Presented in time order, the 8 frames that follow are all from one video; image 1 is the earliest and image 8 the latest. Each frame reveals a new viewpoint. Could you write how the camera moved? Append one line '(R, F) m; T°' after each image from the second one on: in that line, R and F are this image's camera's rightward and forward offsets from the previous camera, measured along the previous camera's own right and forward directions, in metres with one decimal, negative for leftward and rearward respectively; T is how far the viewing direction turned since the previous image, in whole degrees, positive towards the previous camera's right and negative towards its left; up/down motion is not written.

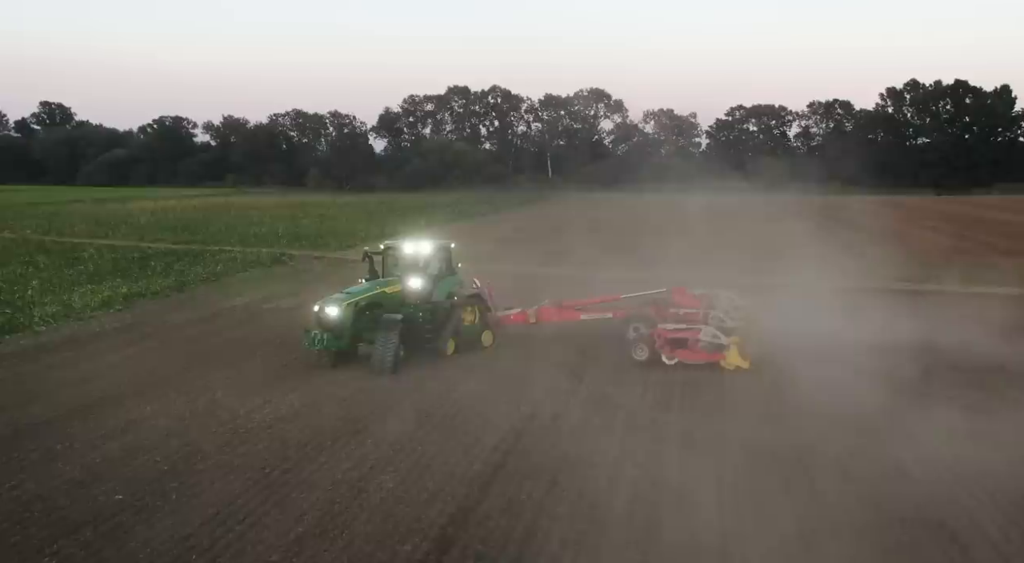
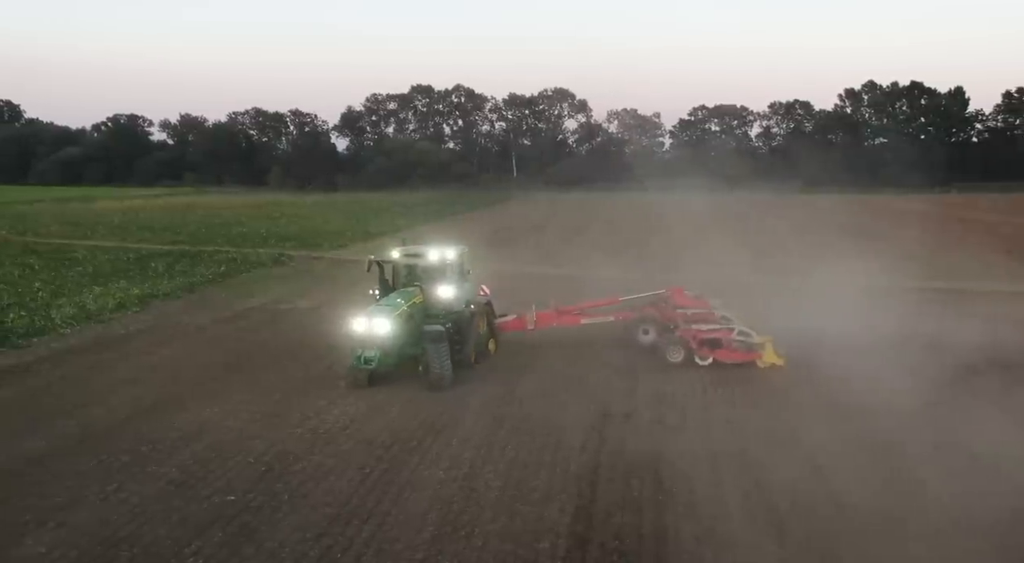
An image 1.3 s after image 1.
(-0.9, 0.0) m; 0°
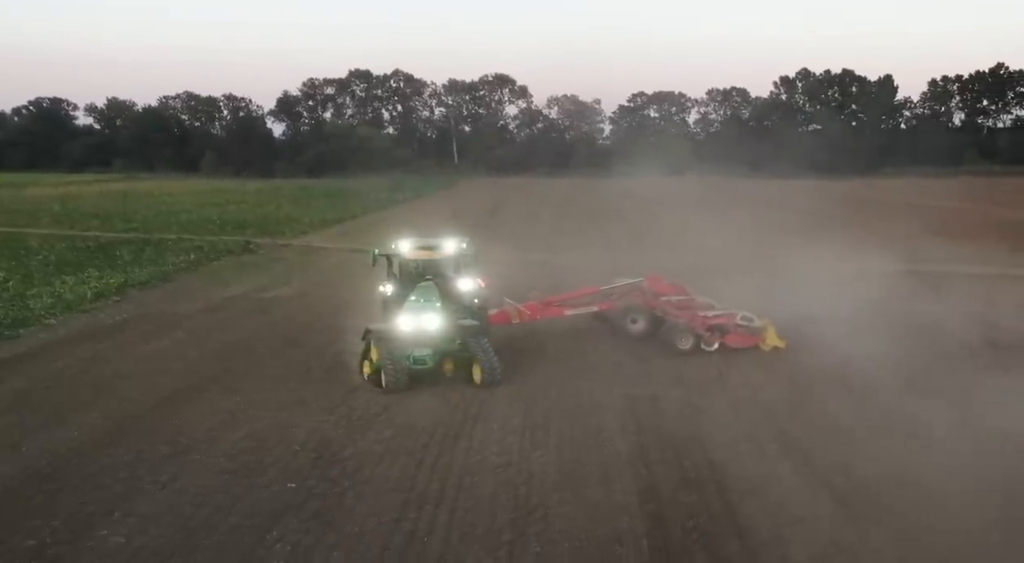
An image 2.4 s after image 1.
(-0.7, 0.0) m; +2°
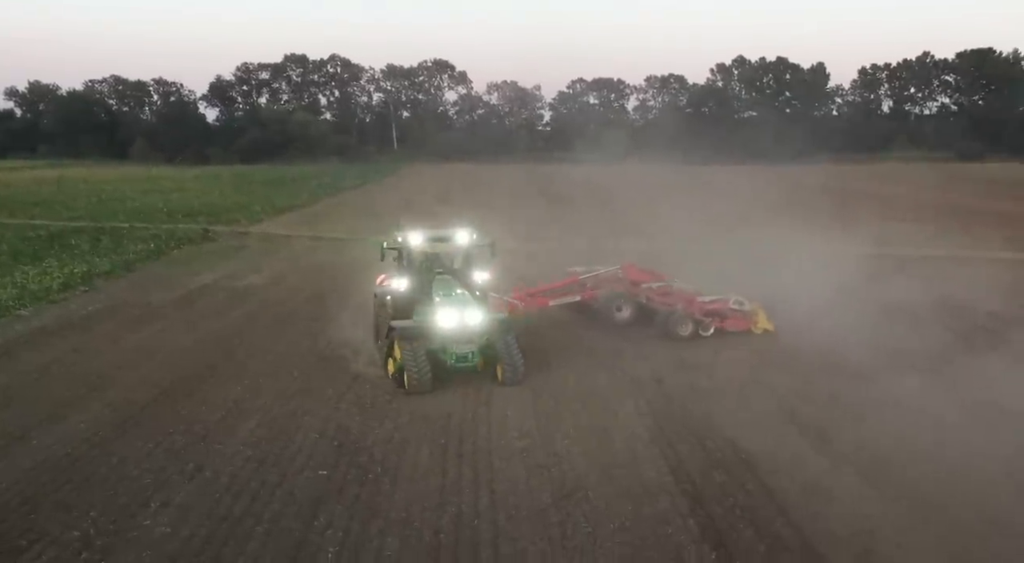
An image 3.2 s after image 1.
(-0.5, 0.0) m; +3°
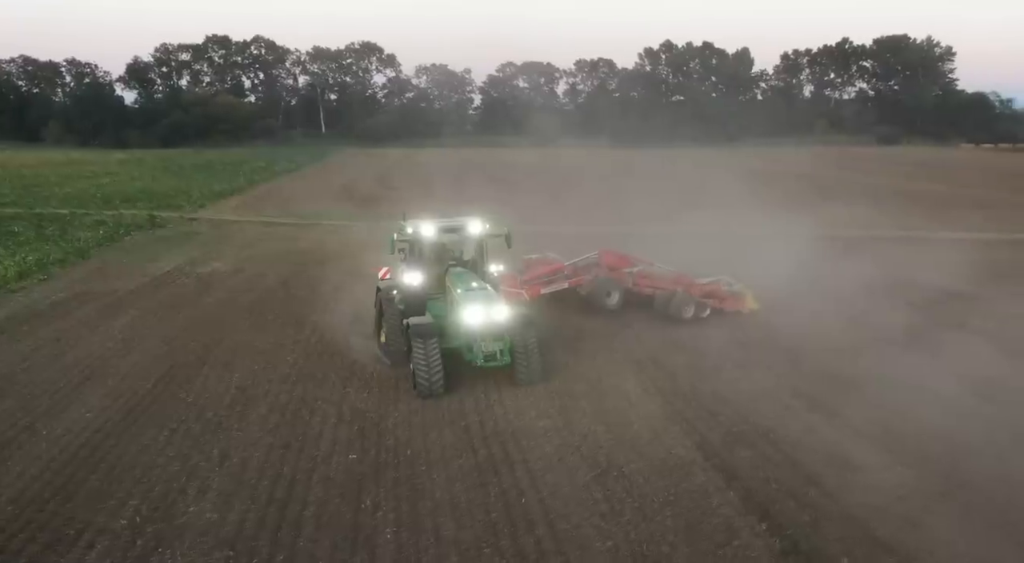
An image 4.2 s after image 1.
(-0.5, 0.0) m; +3°
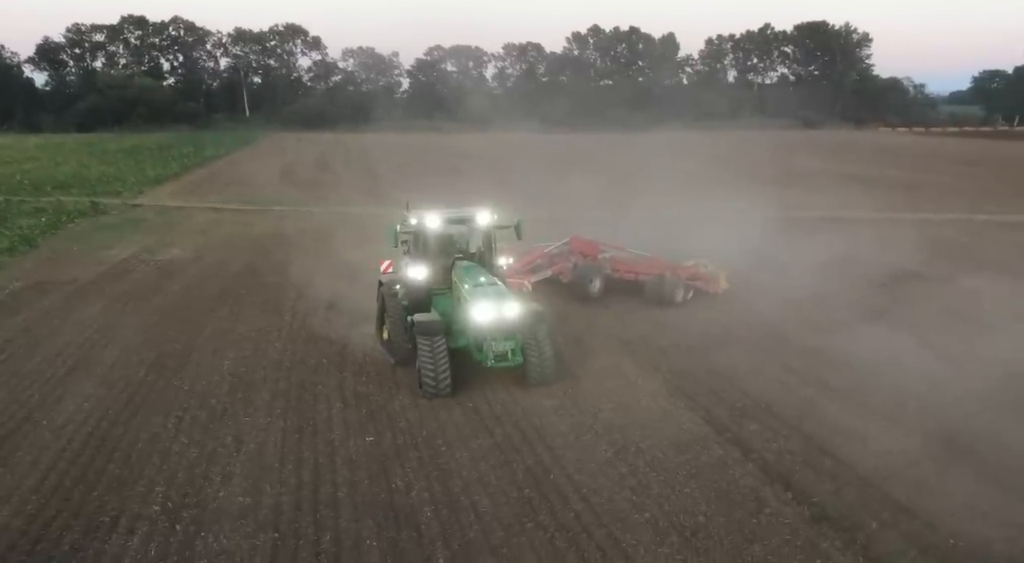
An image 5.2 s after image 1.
(-0.4, 0.0) m; +3°
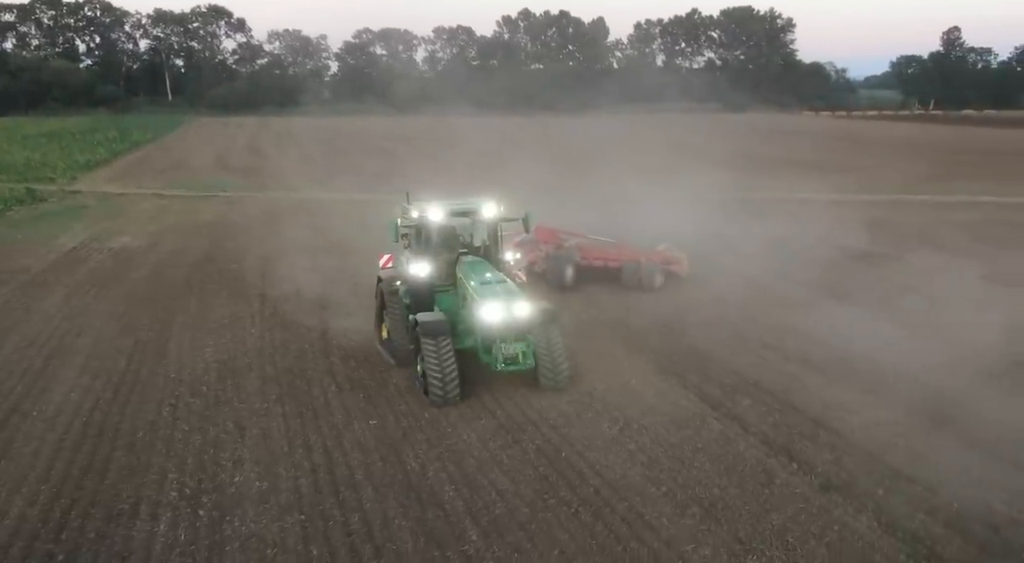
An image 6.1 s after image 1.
(-0.4, 0.0) m; +3°
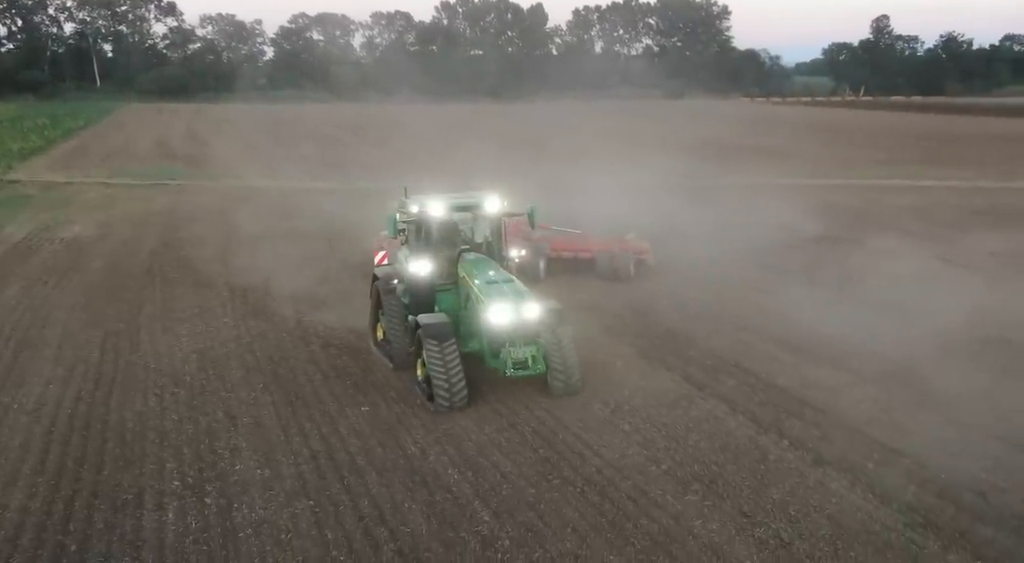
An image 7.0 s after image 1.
(-0.2, 0.0) m; +3°
